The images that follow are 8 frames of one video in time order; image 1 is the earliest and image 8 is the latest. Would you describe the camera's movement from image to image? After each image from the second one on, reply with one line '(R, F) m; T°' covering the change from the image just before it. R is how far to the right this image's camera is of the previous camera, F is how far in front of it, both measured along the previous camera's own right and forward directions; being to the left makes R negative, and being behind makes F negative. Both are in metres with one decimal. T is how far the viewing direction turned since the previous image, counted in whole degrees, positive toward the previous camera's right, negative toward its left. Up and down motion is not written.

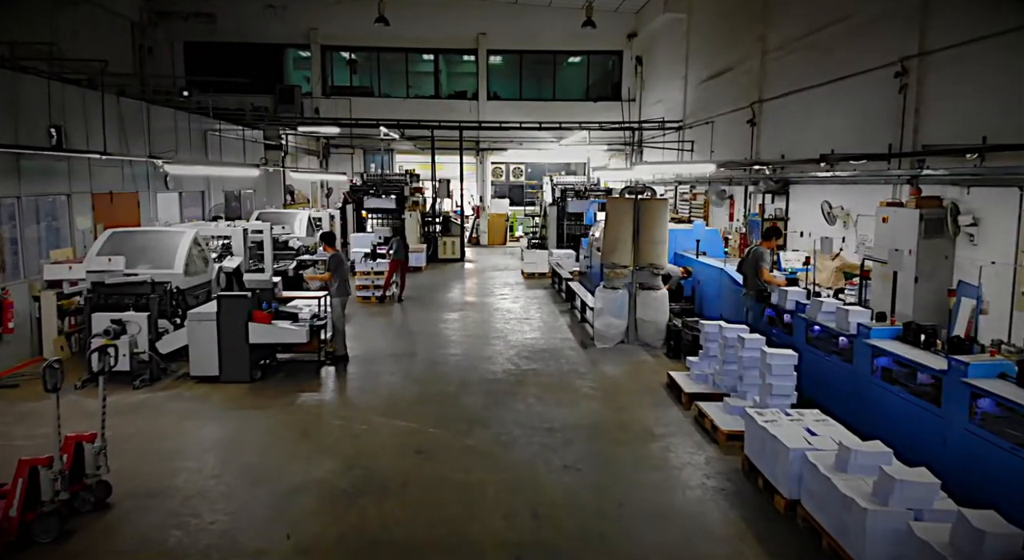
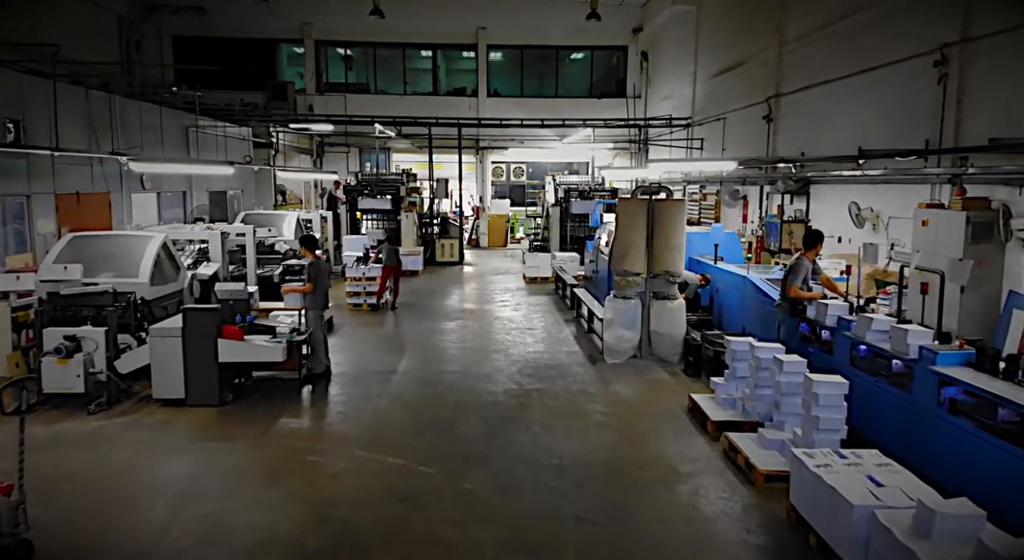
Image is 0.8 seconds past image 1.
(0.0, +0.6) m; 0°
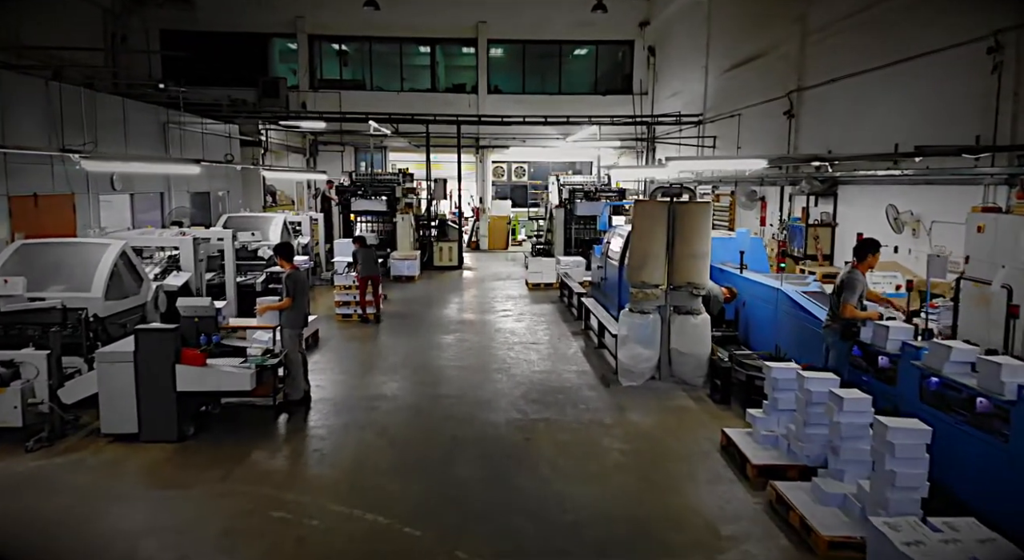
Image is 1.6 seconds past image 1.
(0.0, +0.7) m; 0°
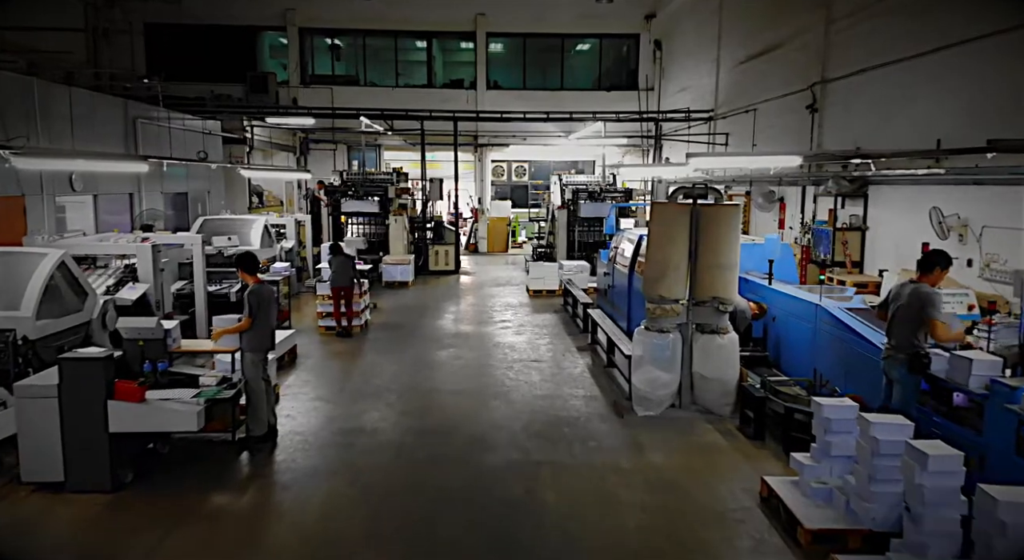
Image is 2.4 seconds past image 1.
(0.0, +0.7) m; 0°
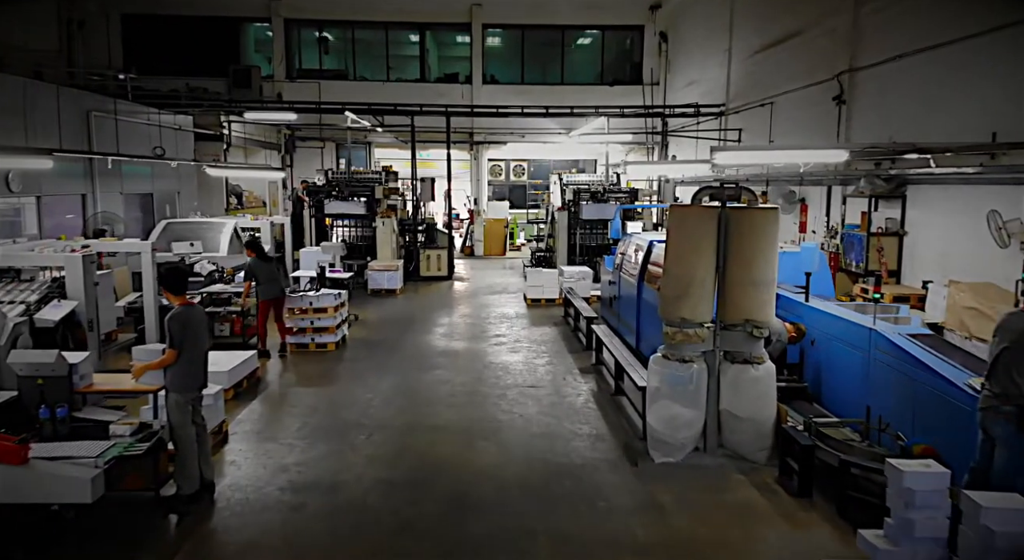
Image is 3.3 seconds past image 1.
(+0.1, +0.8) m; 0°
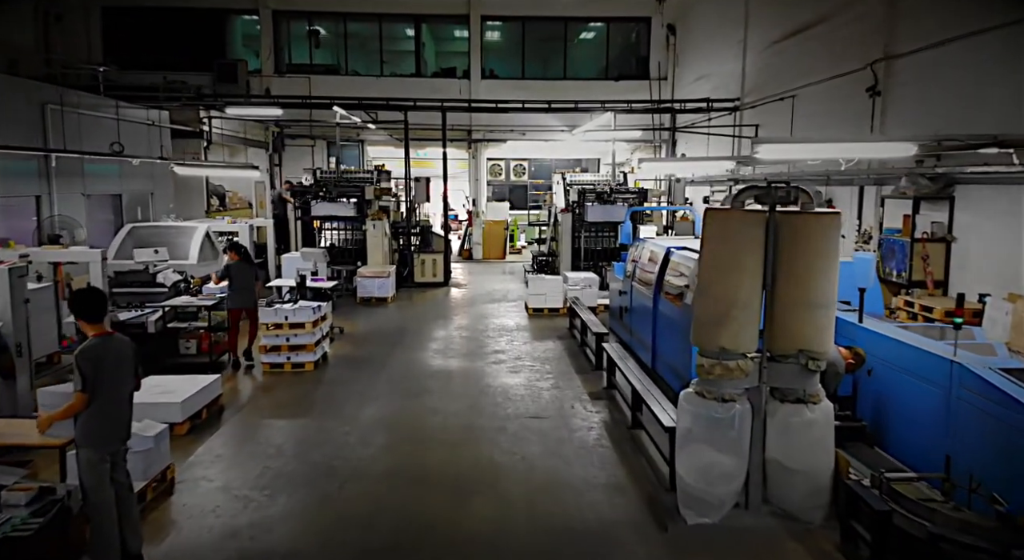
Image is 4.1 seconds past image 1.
(0.0, +0.7) m; 0°
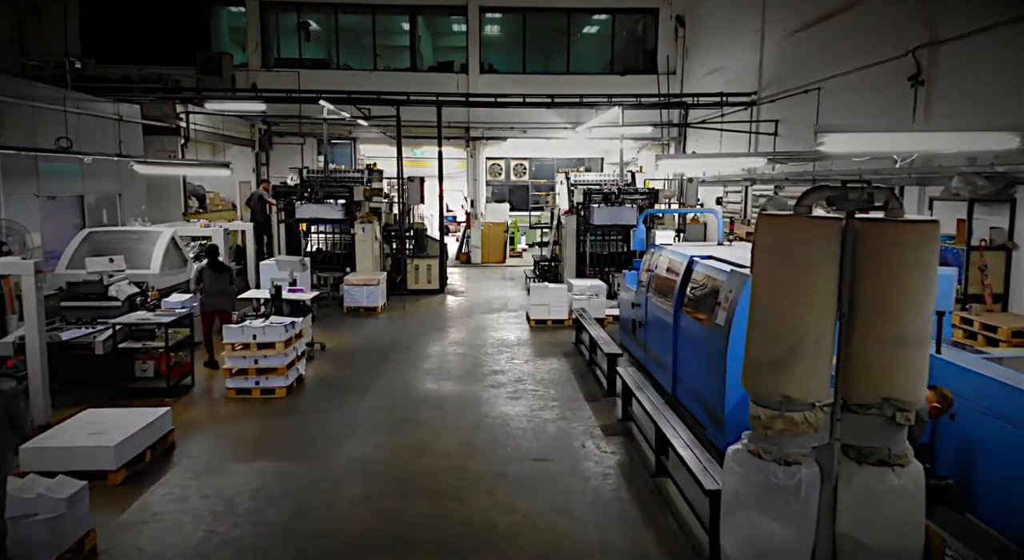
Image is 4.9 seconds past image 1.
(0.0, +0.7) m; 0°
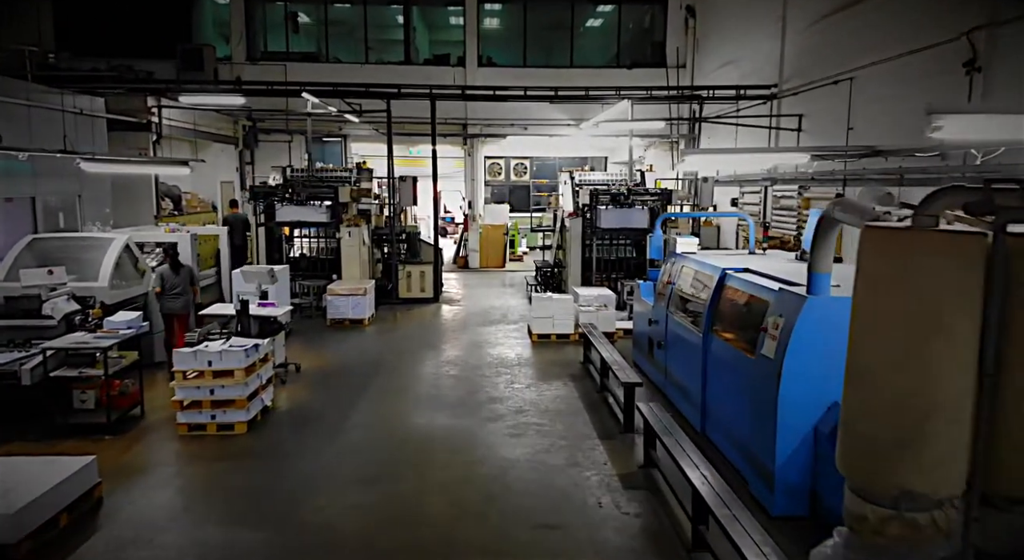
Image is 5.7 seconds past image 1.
(0.0, +0.8) m; 0°
